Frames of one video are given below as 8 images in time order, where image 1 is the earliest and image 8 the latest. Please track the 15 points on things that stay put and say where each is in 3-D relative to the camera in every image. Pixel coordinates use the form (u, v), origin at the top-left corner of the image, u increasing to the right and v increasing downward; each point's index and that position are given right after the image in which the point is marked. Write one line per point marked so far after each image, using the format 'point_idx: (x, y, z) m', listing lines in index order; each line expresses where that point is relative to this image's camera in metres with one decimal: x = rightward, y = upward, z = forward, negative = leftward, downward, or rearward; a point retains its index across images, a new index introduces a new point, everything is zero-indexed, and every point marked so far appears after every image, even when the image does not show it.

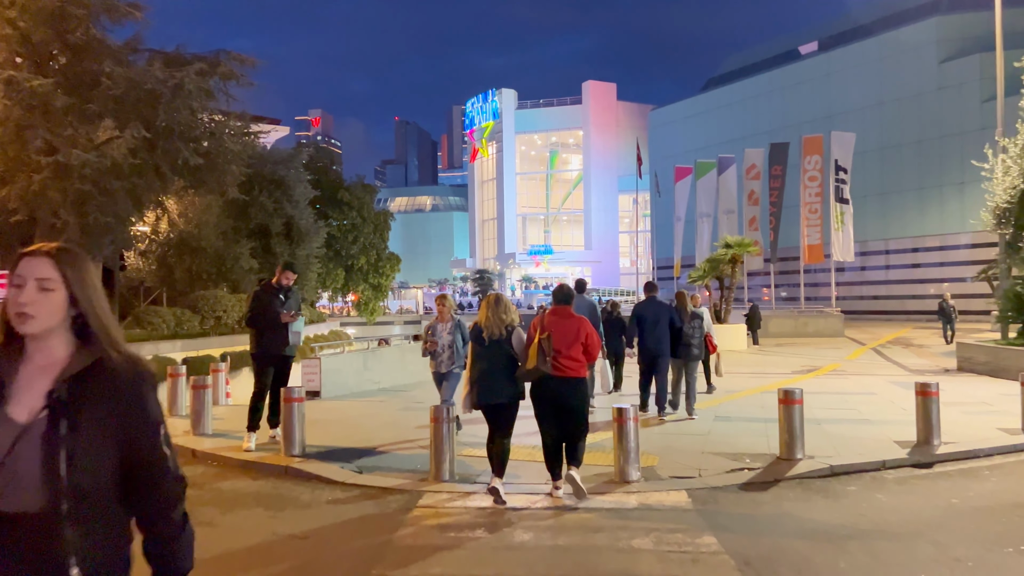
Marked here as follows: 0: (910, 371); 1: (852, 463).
0: (+7.3, -1.5, +15.3) m
1: (+2.3, -1.2, +5.6) m
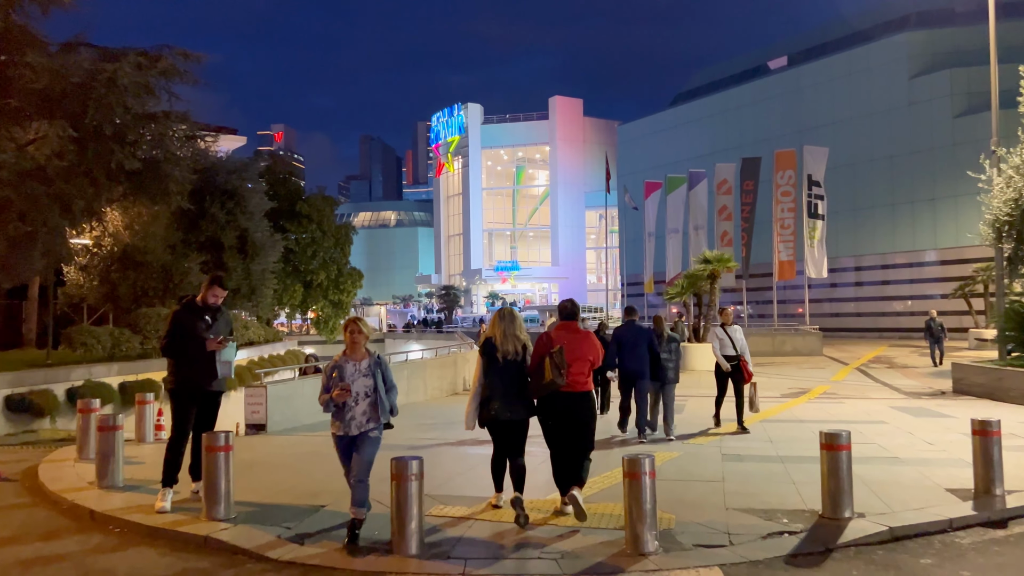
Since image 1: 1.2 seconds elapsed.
0: (+6.8, -1.8, +14.5) m
1: (+2.2, -1.3, +4.6) m
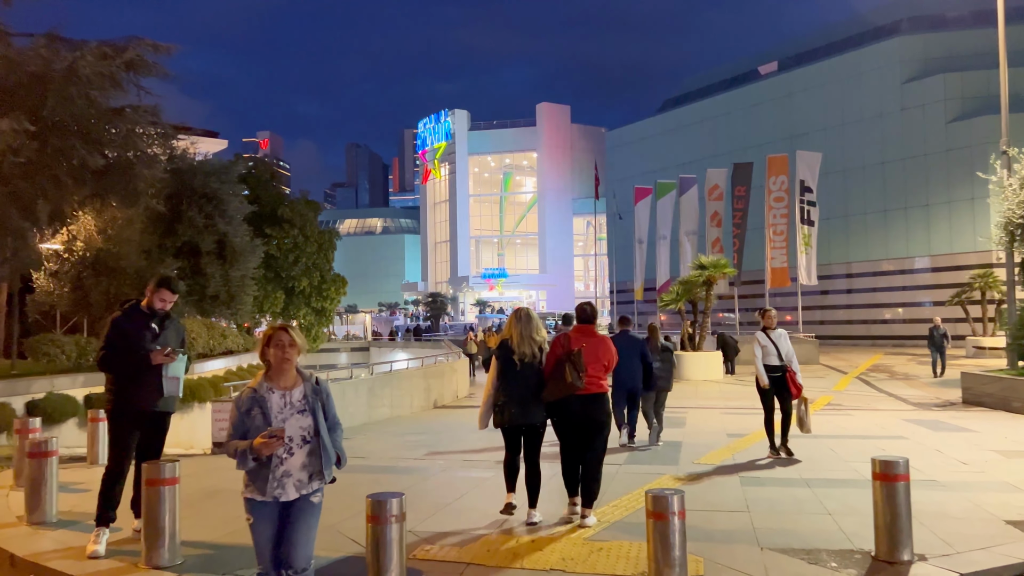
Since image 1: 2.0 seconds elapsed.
0: (+6.6, -1.9, +13.8) m
1: (+2.2, -1.3, +3.9) m
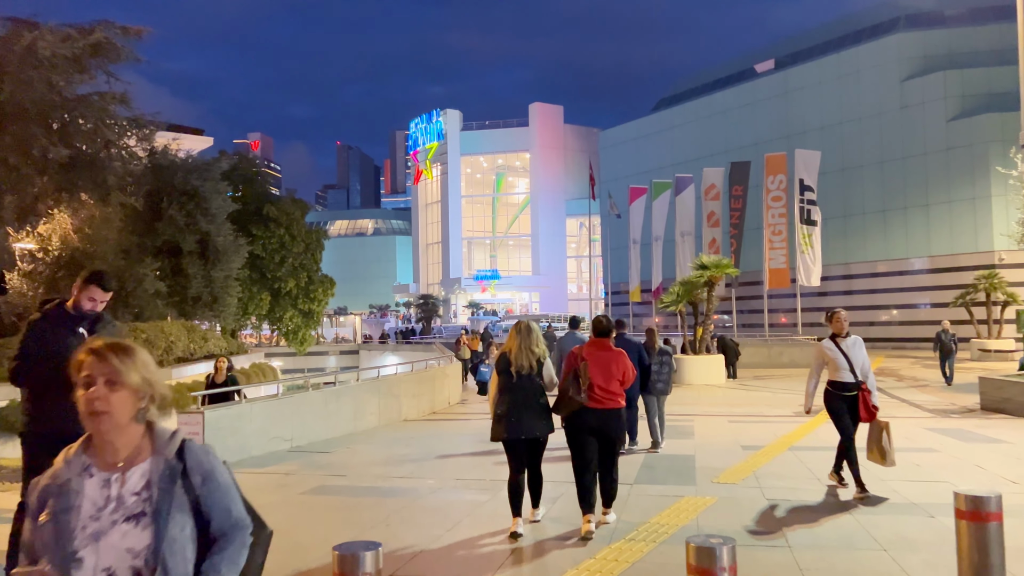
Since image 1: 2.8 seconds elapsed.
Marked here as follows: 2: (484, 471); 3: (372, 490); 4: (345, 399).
0: (+6.5, -1.9, +13.1) m
1: (+2.2, -1.3, +3.1) m
2: (-0.2, -1.6, +7.4) m
3: (-1.0, -1.6, +6.5) m
4: (-2.1, -1.4, +10.3) m
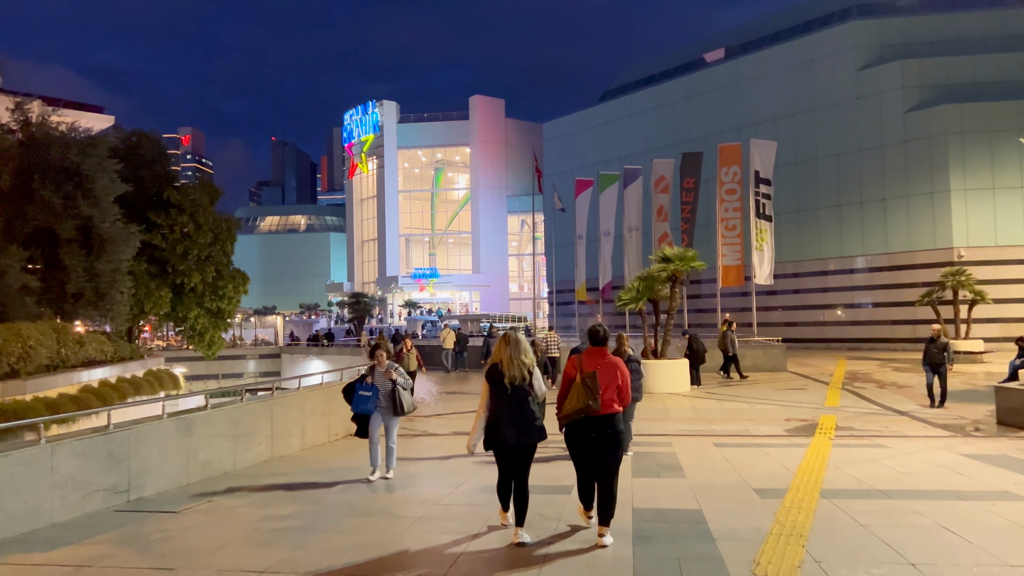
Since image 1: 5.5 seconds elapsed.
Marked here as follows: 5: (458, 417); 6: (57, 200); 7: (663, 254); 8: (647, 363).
0: (+5.7, -1.8, +11.1) m
1: (+2.1, -1.2, +0.8) m
2: (-0.7, -1.5, +4.9) m
3: (-1.4, -1.5, +3.9) m
4: (-2.7, -1.3, +7.7) m
5: (-0.9, -2.1, +13.6) m
6: (-9.2, +1.8, +16.8) m
7: (+3.1, +0.7, +17.0) m
8: (+2.6, -1.5, +16.4) m
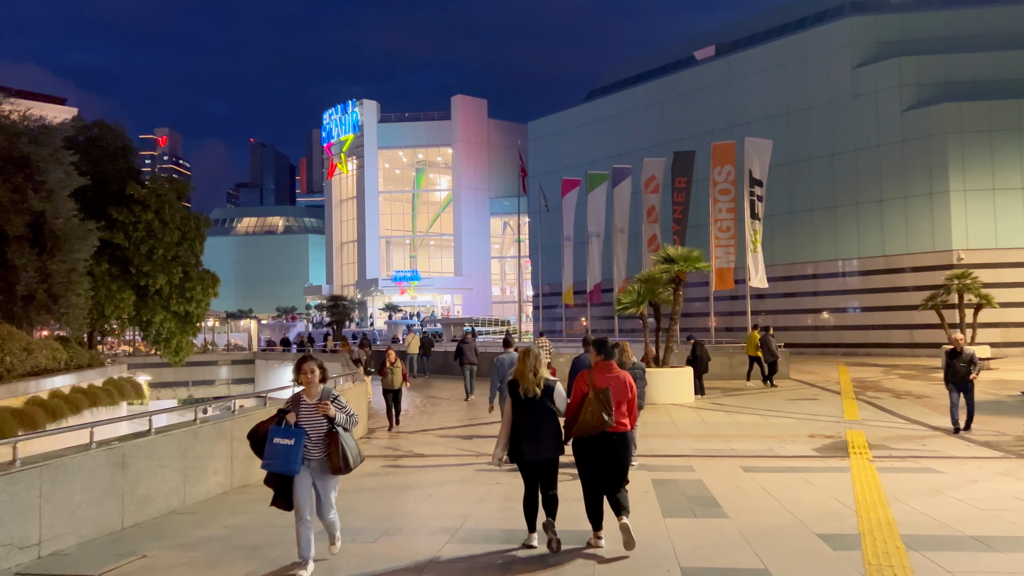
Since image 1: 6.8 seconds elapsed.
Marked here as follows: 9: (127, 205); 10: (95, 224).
0: (+5.6, -1.9, +10.0) m
1: (+2.3, -1.2, -0.4) m
2: (-0.6, -1.5, +3.6) m
3: (-1.3, -1.5, +2.6) m
4: (-2.7, -1.3, +6.4) m
5: (-1.0, -2.2, +12.3) m
6: (-9.3, +1.7, +15.3) m
7: (+2.9, +0.6, +15.8) m
8: (+2.5, -1.5, +15.2) m
9: (-9.1, +2.0, +19.7) m
10: (-8.9, +1.4, +17.7) m
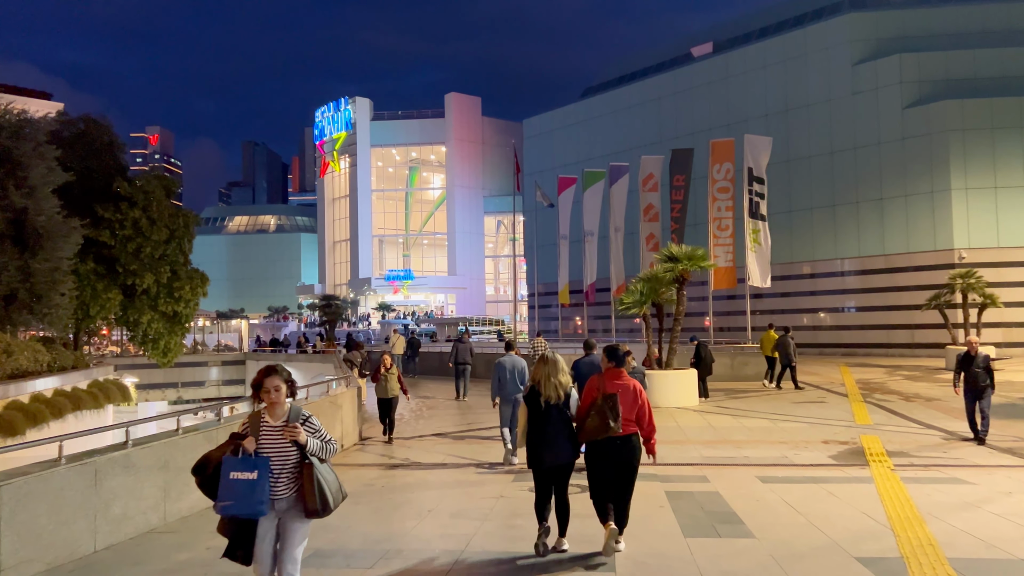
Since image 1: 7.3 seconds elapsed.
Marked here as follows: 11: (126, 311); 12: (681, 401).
0: (+5.7, -1.9, +9.5) m
1: (+2.4, -1.2, -0.8) m
2: (-0.5, -1.5, +3.1) m
3: (-1.2, -1.5, +2.1) m
4: (-2.6, -1.3, +5.9) m
5: (-1.0, -2.1, +11.8) m
6: (-9.4, +1.7, +14.8) m
7: (+2.9, +0.7, +15.4) m
8: (+2.4, -1.5, +14.7) m
9: (-9.1, +2.0, +19.1) m
10: (-8.9, +1.4, +17.2) m
11: (-9.1, -0.6, +19.8) m
12: (+3.0, -2.0, +14.7) m
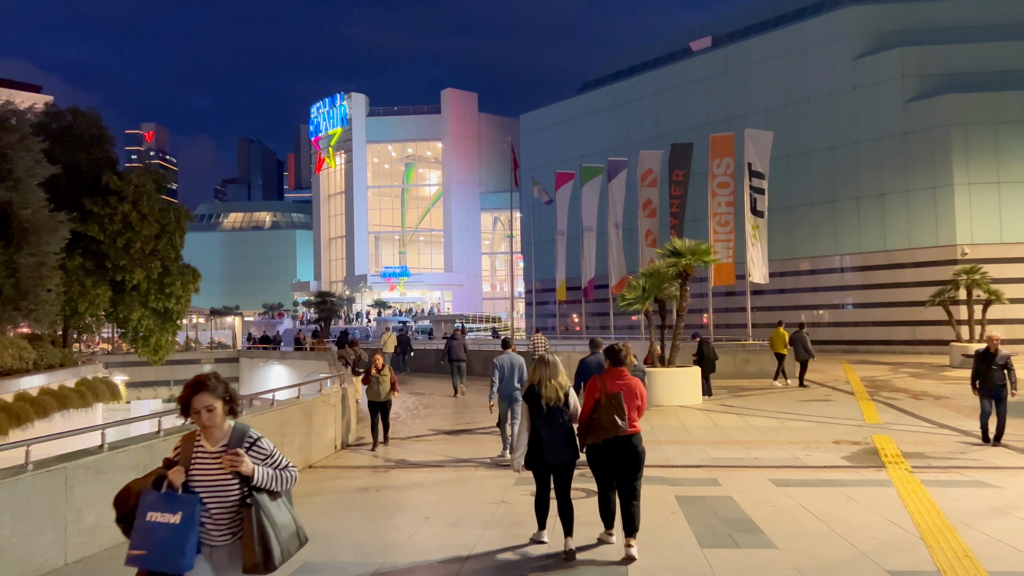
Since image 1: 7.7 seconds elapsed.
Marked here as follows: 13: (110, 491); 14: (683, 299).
0: (+5.7, -1.8, +9.2) m
1: (+2.5, -1.2, -1.2) m
2: (-0.4, -1.5, +2.7) m
3: (-1.1, -1.4, +1.7) m
4: (-2.6, -1.2, +5.5) m
5: (-1.0, -2.1, +11.5) m
6: (-9.4, +1.8, +14.3) m
7: (+2.9, +0.7, +15.0) m
8: (+2.4, -1.4, +14.4) m
9: (-9.2, +2.1, +18.7) m
10: (-8.9, +1.5, +16.8) m
11: (-9.2, -0.5, +19.4) m
12: (+3.0, -1.9, +14.4) m
13: (-2.6, -1.3, +5.4) m
14: (+3.1, -0.2, +15.1) m
